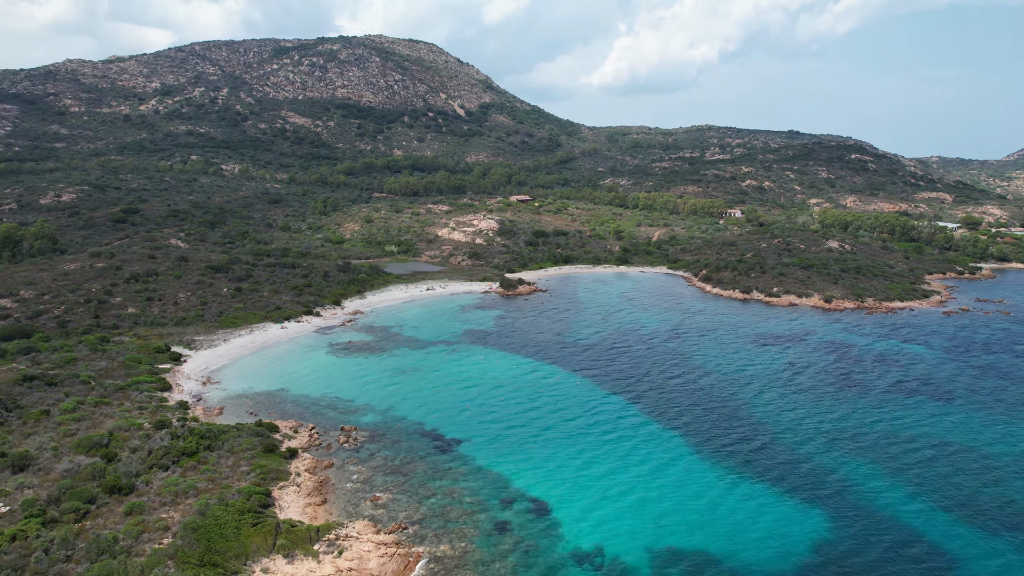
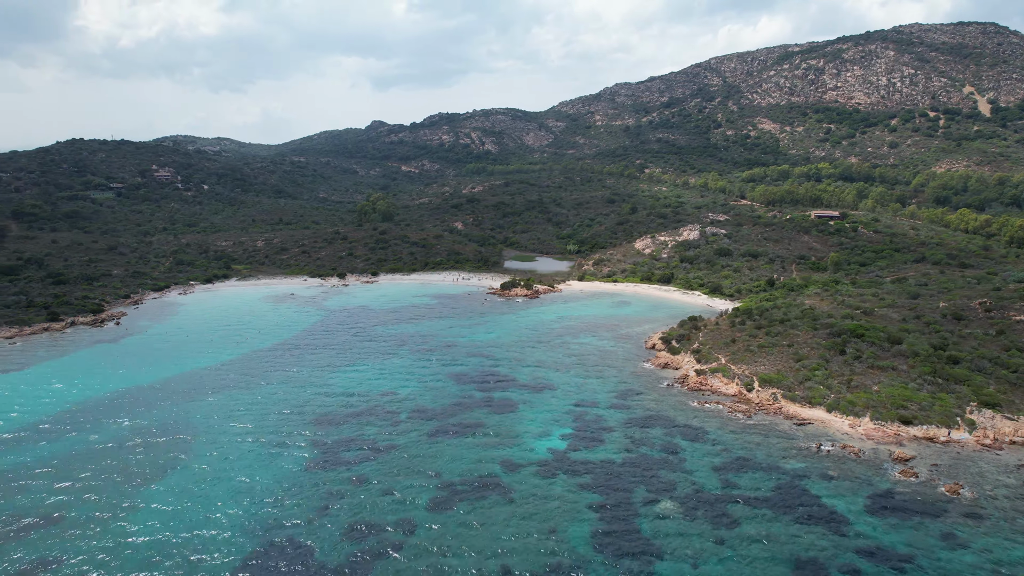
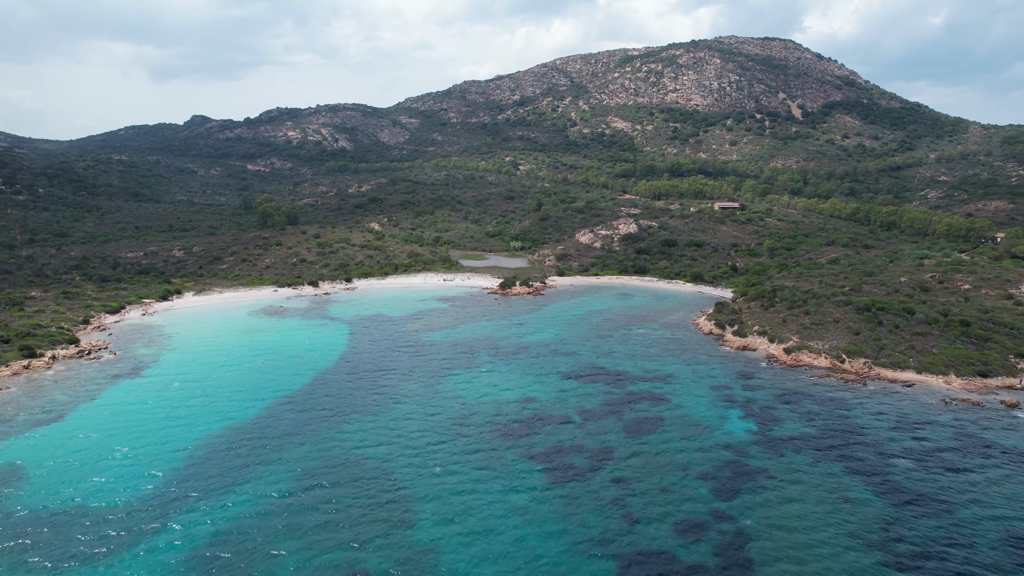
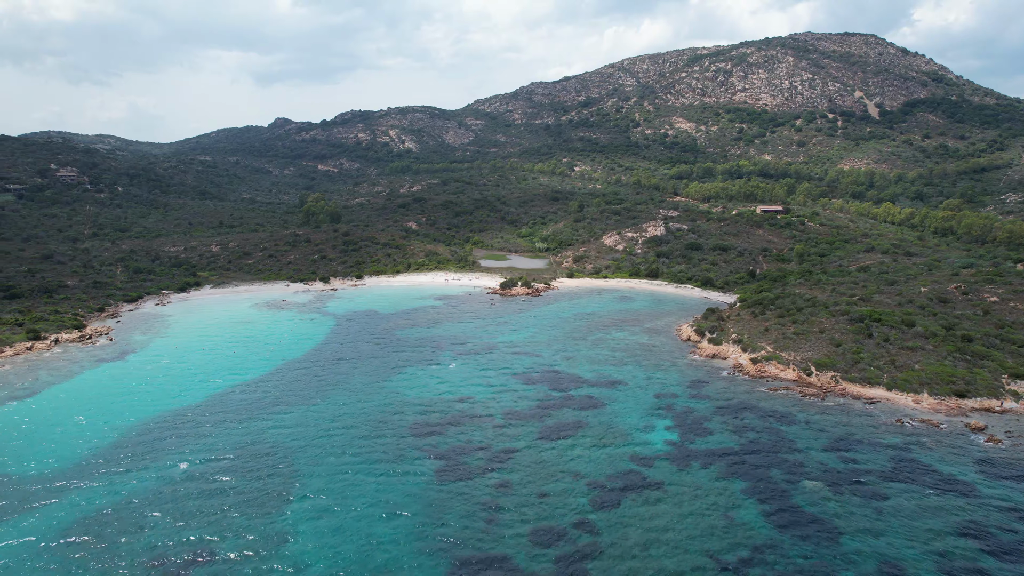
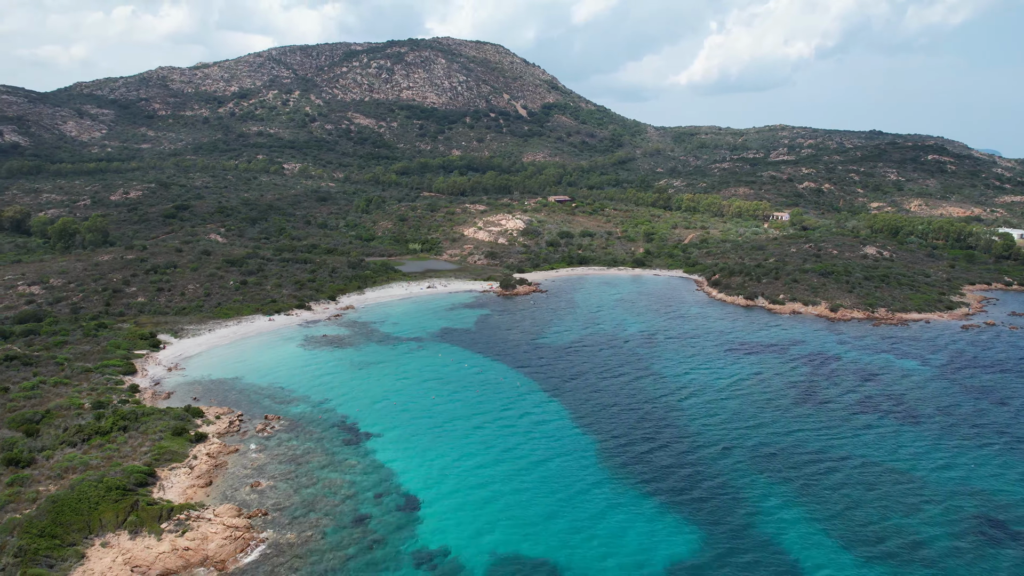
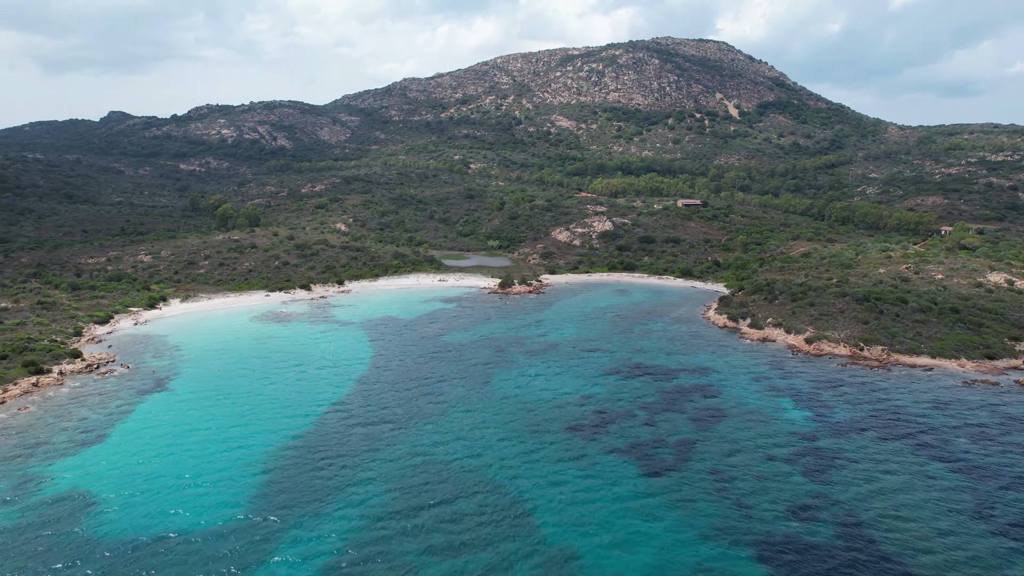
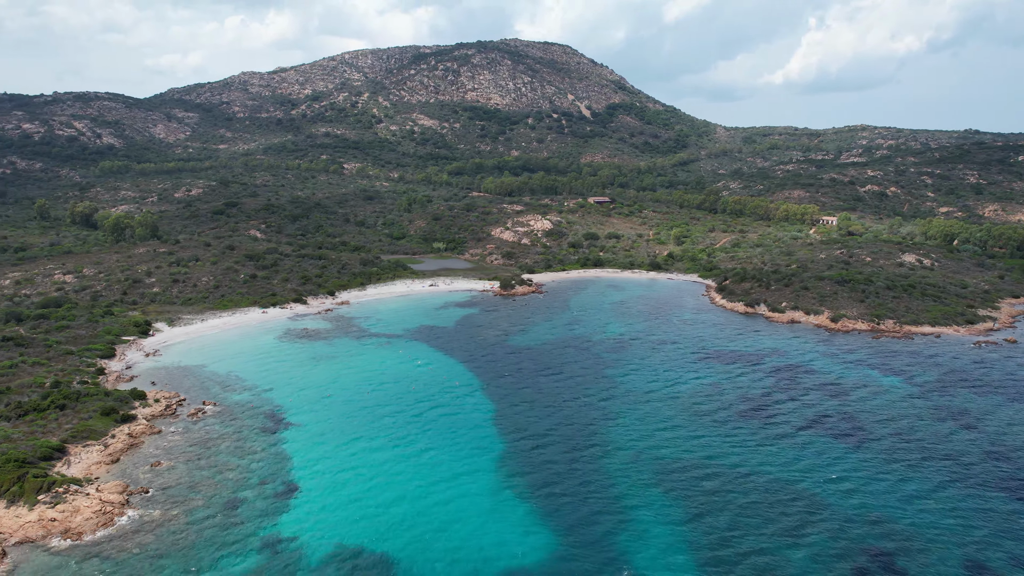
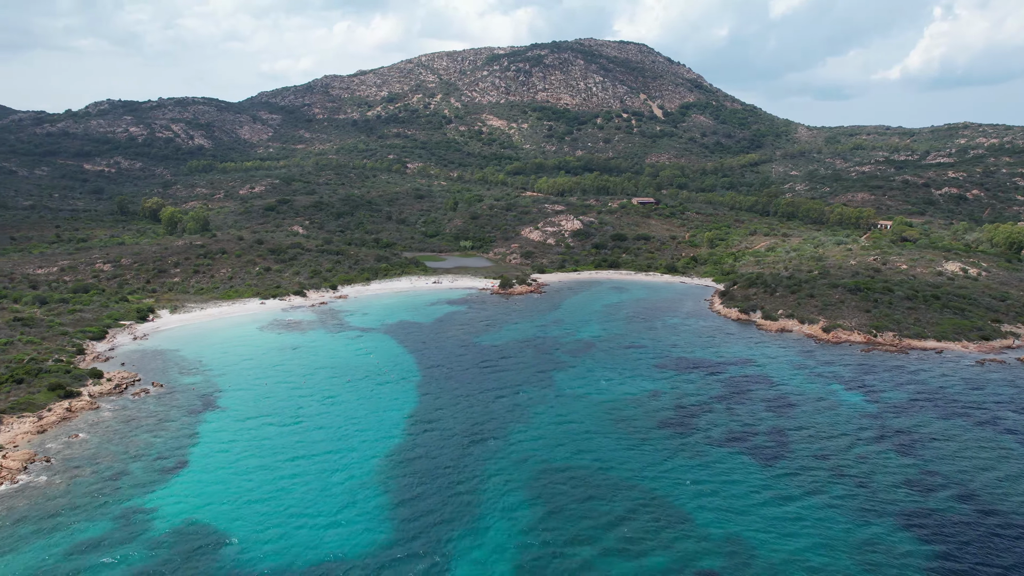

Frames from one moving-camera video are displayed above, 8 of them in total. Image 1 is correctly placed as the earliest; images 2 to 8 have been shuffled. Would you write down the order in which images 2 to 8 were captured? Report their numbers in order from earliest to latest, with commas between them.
5, 7, 8, 6, 3, 4, 2
